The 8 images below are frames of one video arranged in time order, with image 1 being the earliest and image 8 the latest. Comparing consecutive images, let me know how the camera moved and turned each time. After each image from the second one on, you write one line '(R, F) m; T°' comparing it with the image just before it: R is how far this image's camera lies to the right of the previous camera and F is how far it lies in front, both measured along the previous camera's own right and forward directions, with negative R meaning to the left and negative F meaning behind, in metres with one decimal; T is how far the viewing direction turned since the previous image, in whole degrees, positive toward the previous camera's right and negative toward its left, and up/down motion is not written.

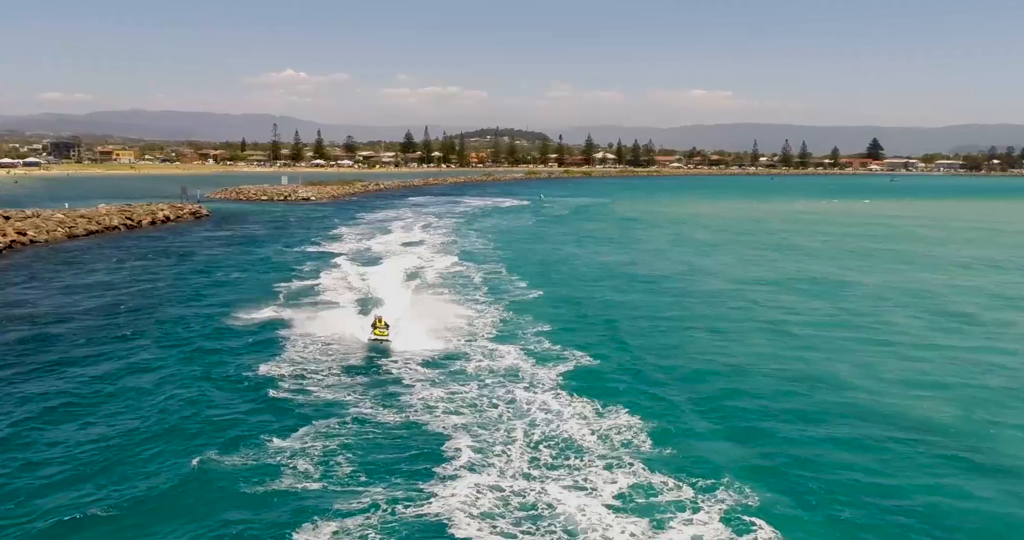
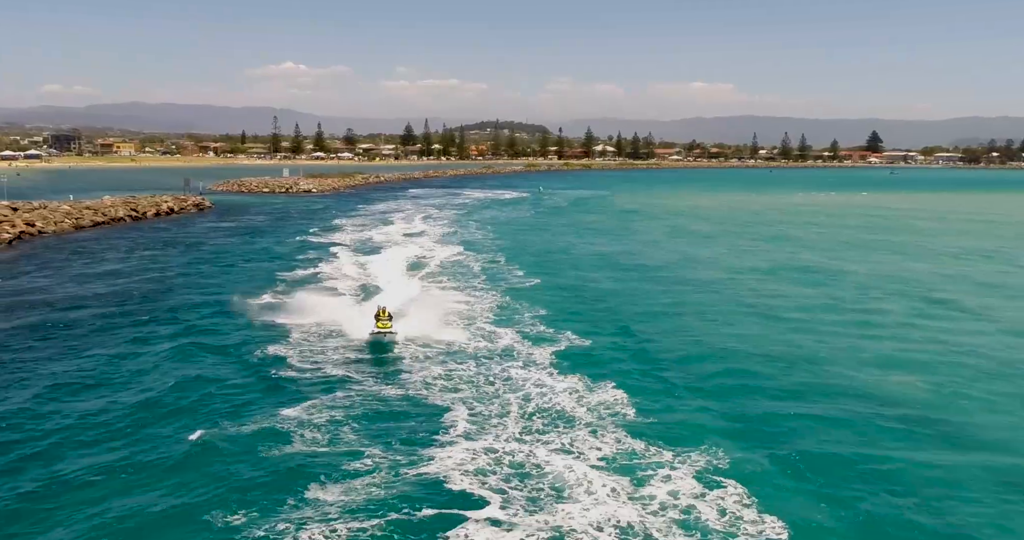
(+0.1, -1.0) m; 0°
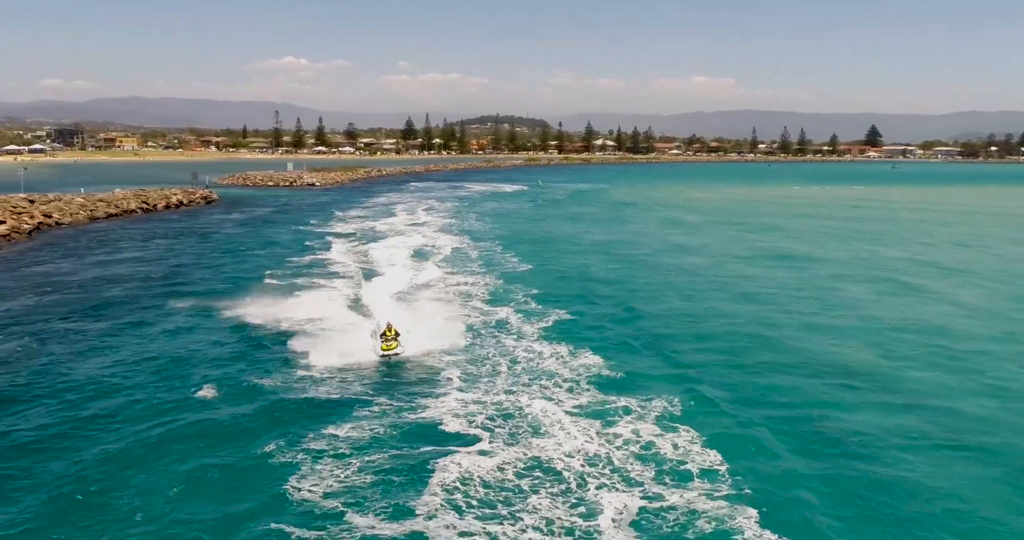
(+0.2, -2.1) m; 0°
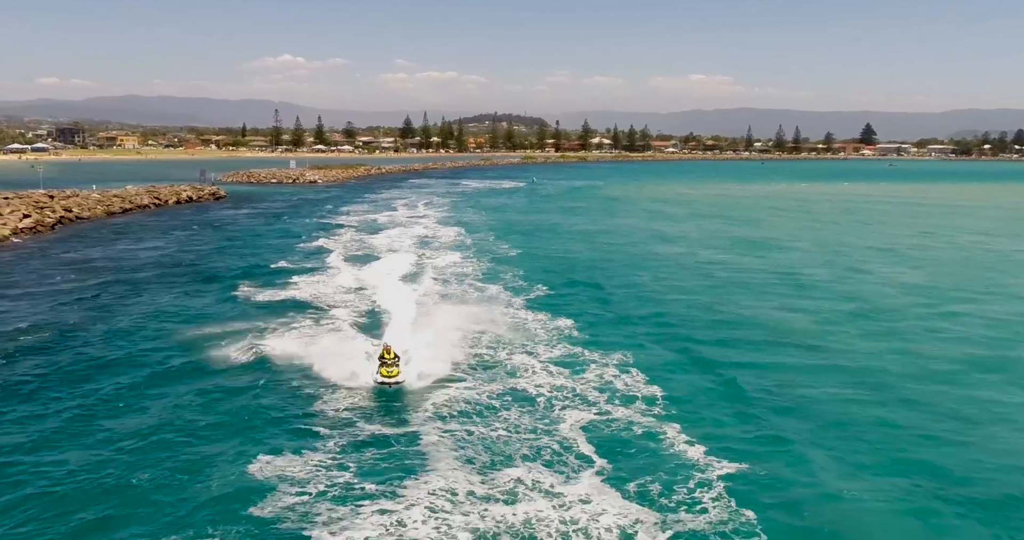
(+0.3, -3.1) m; 0°
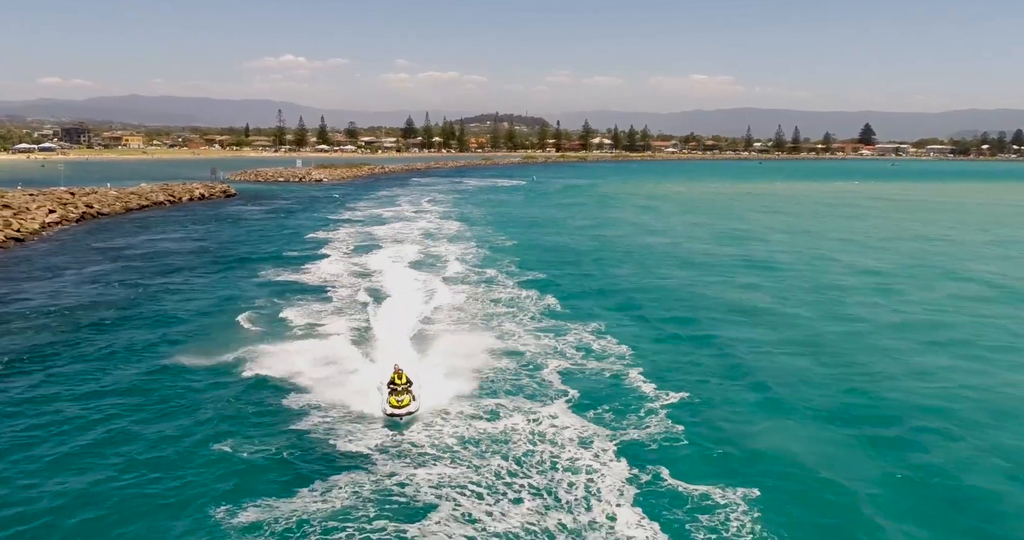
(+0.2, -2.8) m; 0°
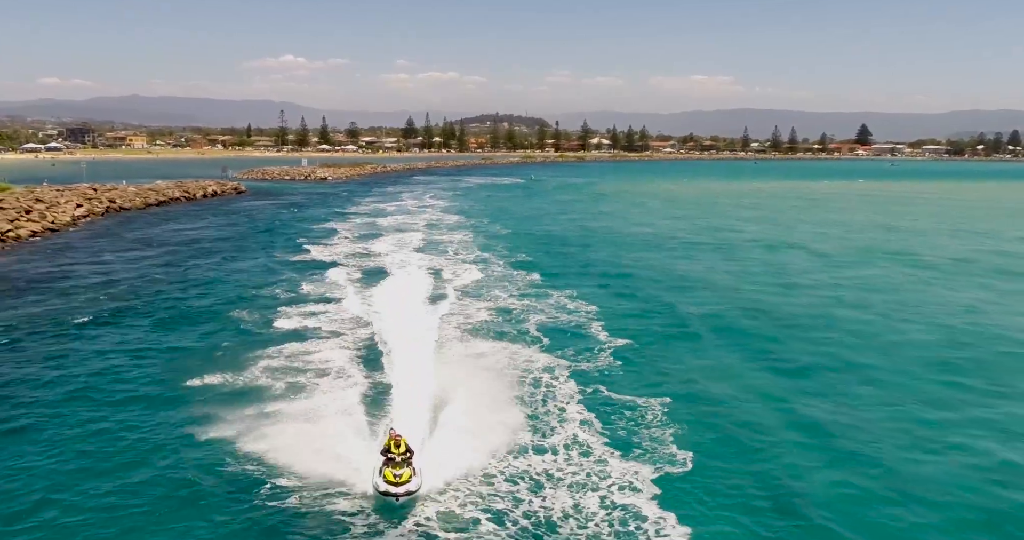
(+0.2, -3.6) m; 0°
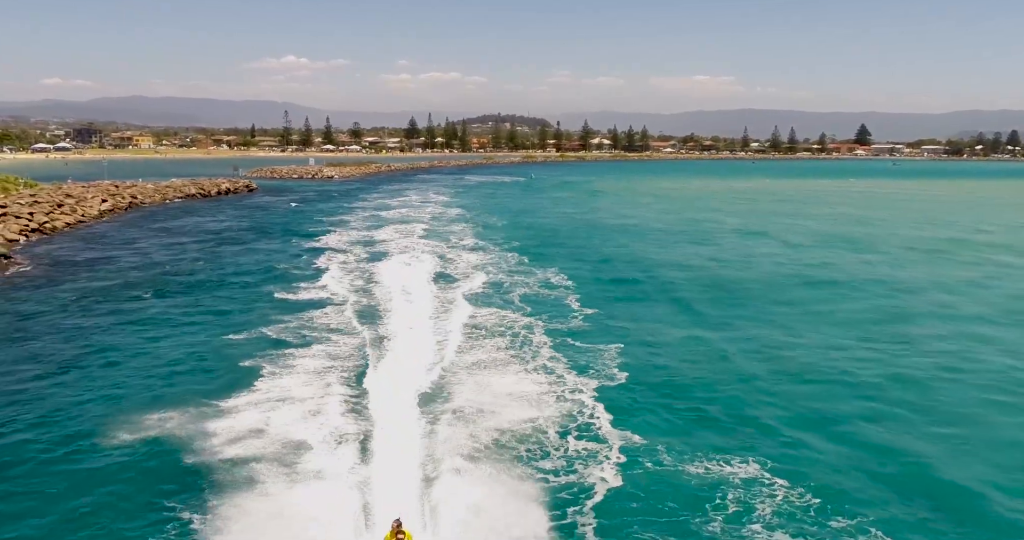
(+0.3, -3.4) m; 0°
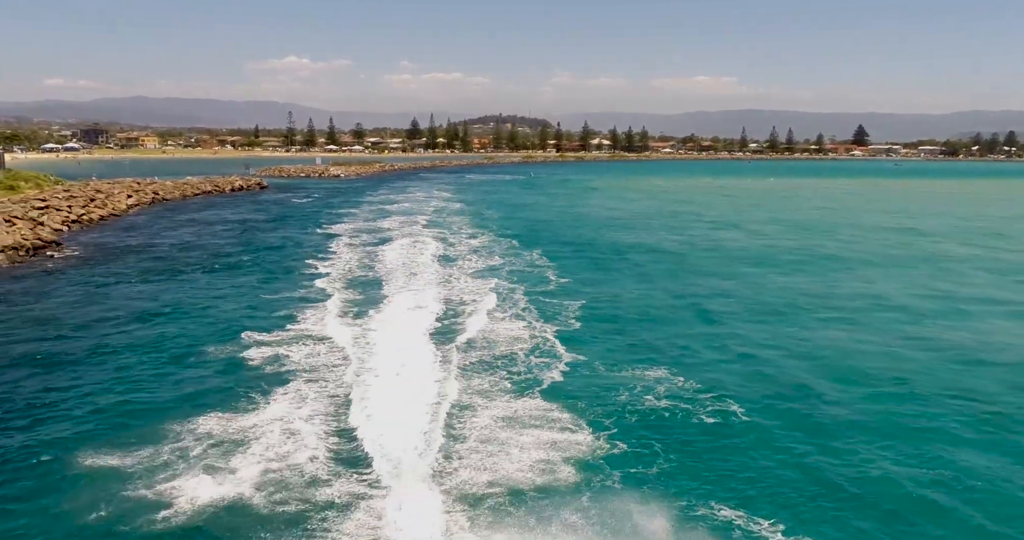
(+0.4, -4.3) m; 0°
